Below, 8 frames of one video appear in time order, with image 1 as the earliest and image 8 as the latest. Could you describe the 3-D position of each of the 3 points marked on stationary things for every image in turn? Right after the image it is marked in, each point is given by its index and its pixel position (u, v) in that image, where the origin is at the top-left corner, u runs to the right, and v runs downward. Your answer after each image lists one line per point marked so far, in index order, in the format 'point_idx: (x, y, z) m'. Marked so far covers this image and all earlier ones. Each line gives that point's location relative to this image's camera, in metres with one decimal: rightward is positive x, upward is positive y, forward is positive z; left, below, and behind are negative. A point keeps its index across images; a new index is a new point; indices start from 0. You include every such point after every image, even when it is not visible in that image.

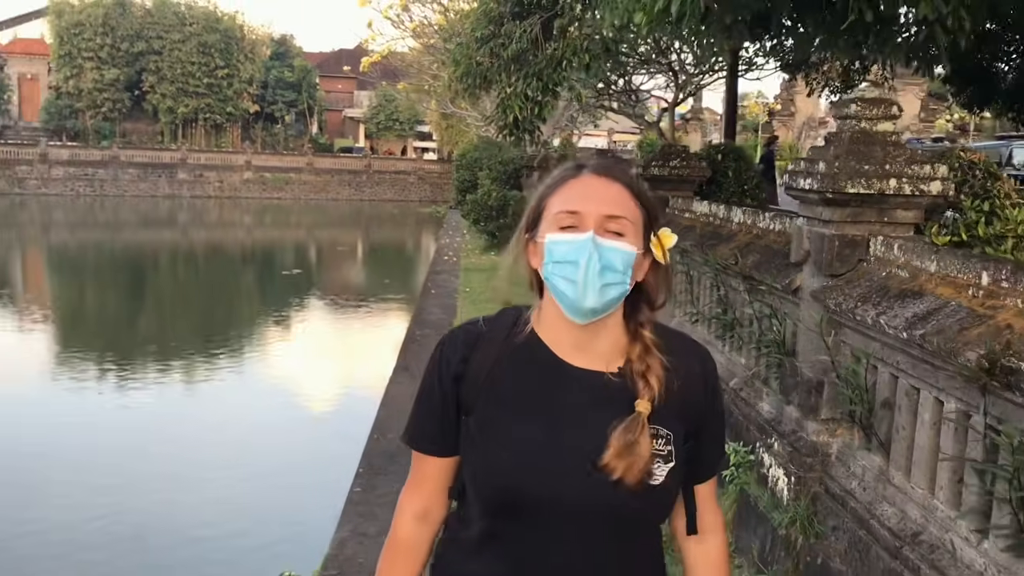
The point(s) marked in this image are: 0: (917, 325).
0: (+1.0, -0.1, +2.4) m
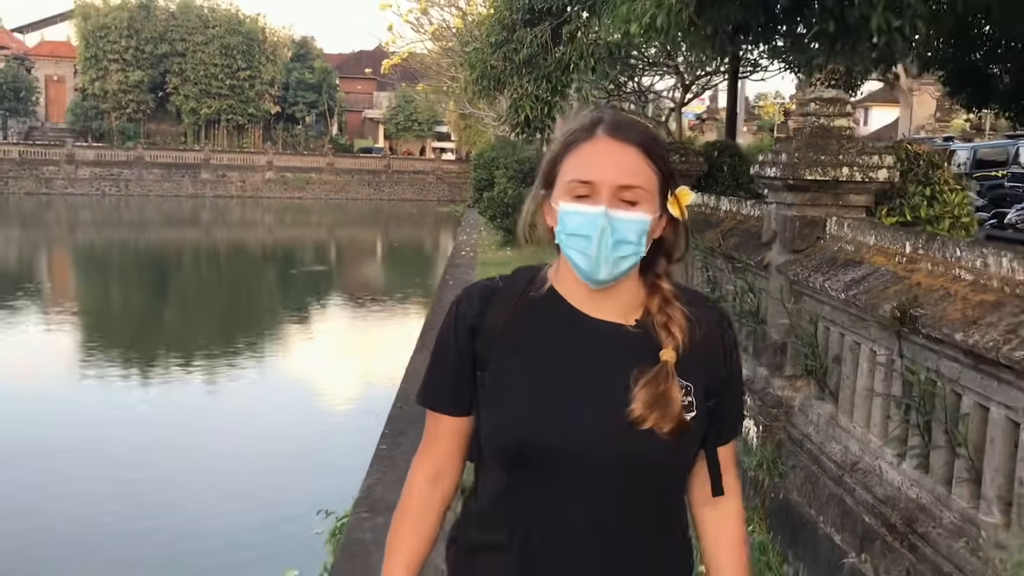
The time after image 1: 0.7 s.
0: (+1.0, 0.0, +2.8) m
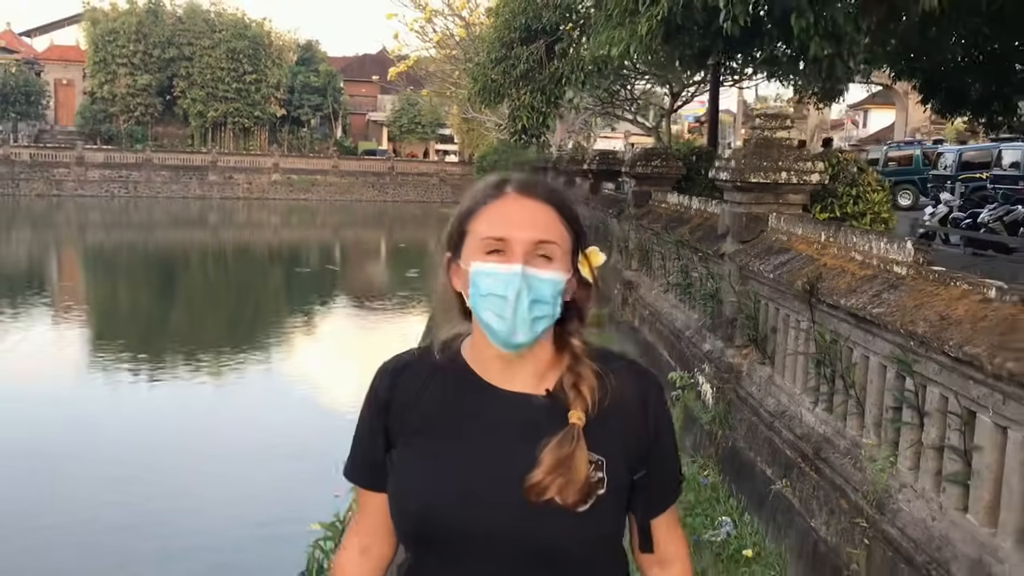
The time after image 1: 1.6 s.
0: (+1.0, +0.1, +3.5) m
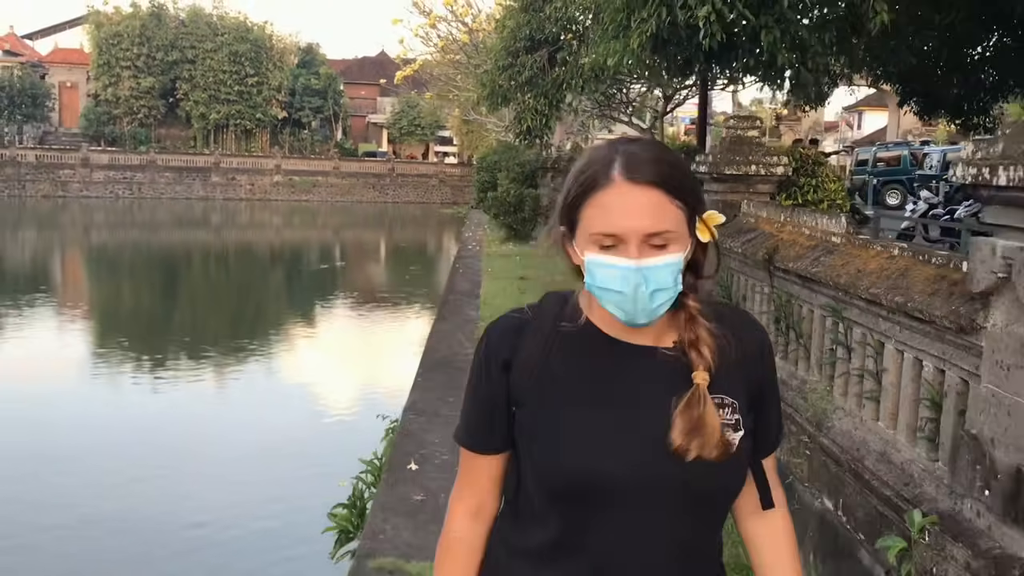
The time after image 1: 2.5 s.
0: (+1.0, +0.2, +4.3) m
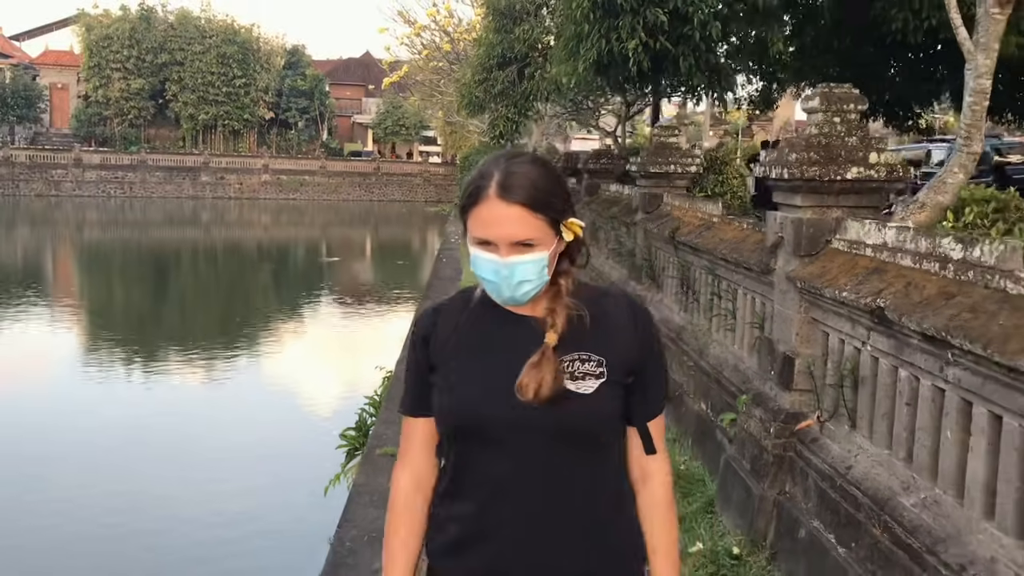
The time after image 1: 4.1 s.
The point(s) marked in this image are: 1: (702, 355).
0: (+0.9, +0.3, +5.6) m
1: (+0.9, -0.3, +4.6) m
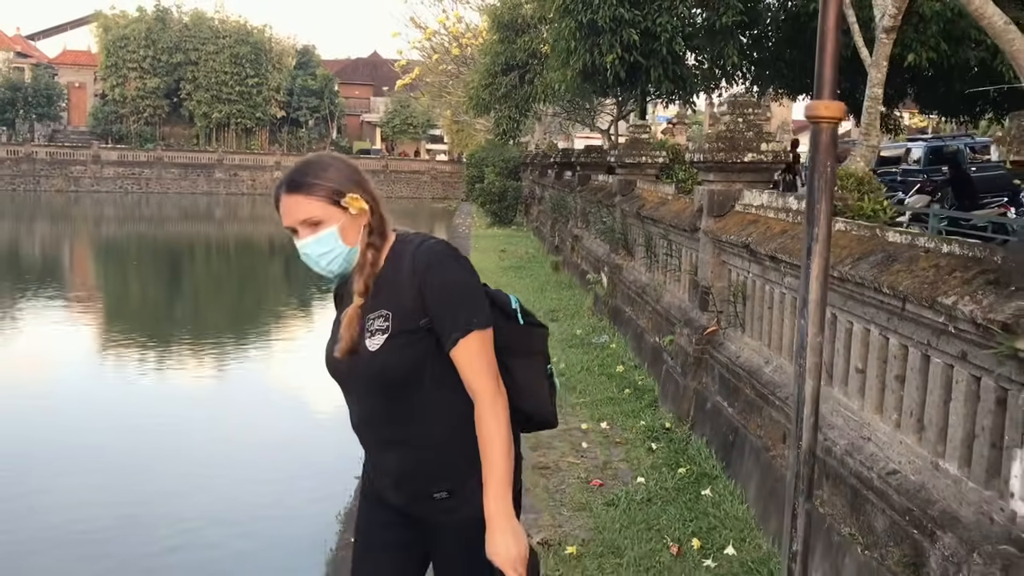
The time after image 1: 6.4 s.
0: (+0.9, +0.6, +6.9) m
1: (+0.9, -0.1, +6.0) m
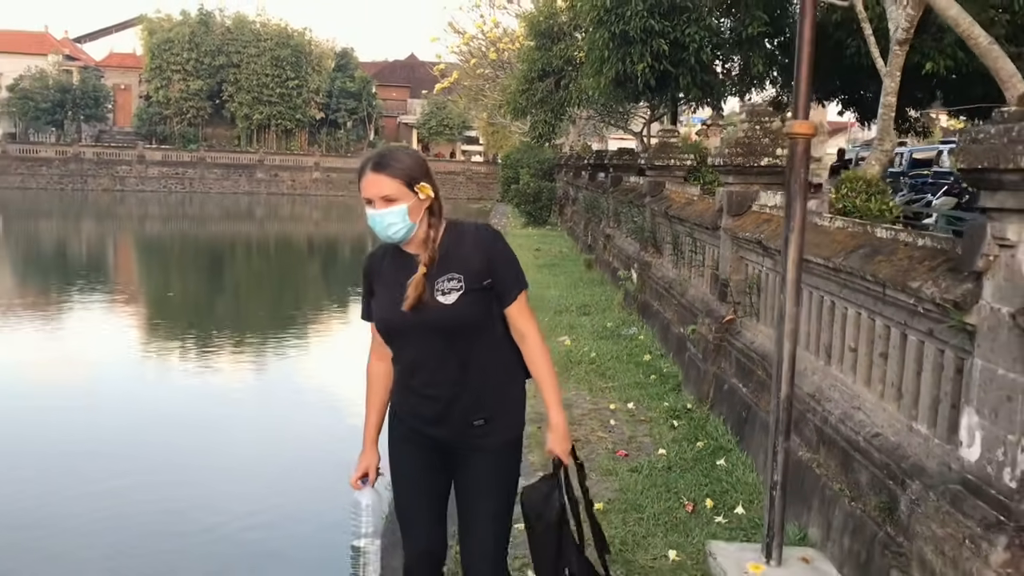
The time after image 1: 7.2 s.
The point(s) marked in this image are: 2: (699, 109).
0: (+1.1, +0.6, +7.4) m
1: (+1.1, 0.0, +6.4) m
2: (+2.0, +1.9, +10.7) m
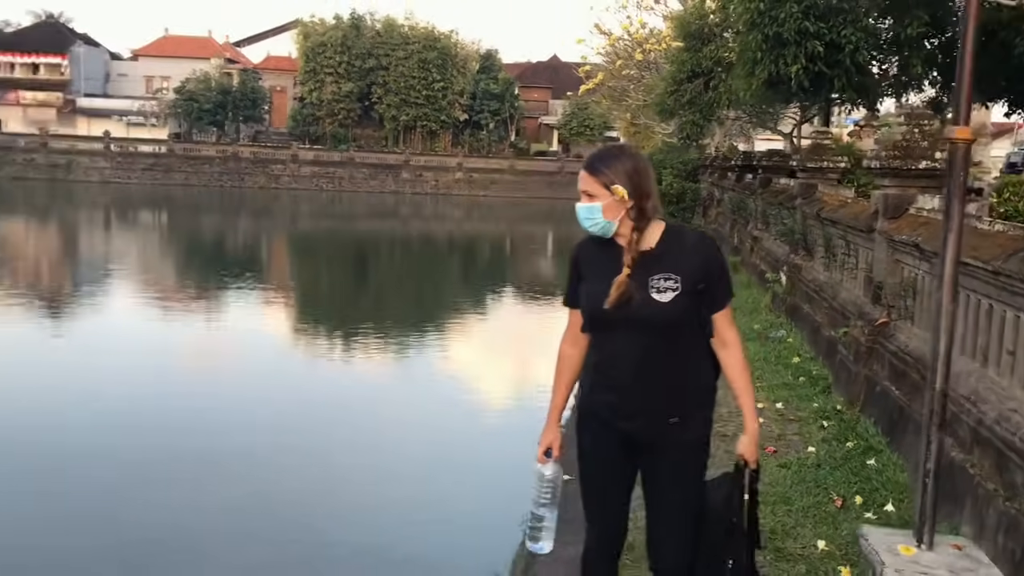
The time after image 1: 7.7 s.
0: (+2.2, +0.6, +7.4) m
1: (+2.1, -0.1, +6.4) m
2: (+3.6, +1.9, +10.5) m
